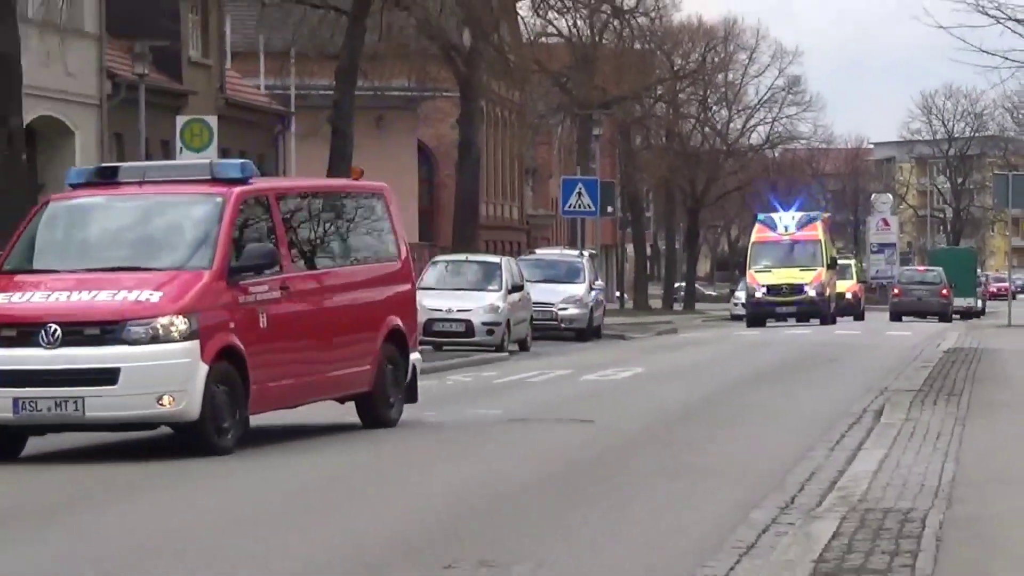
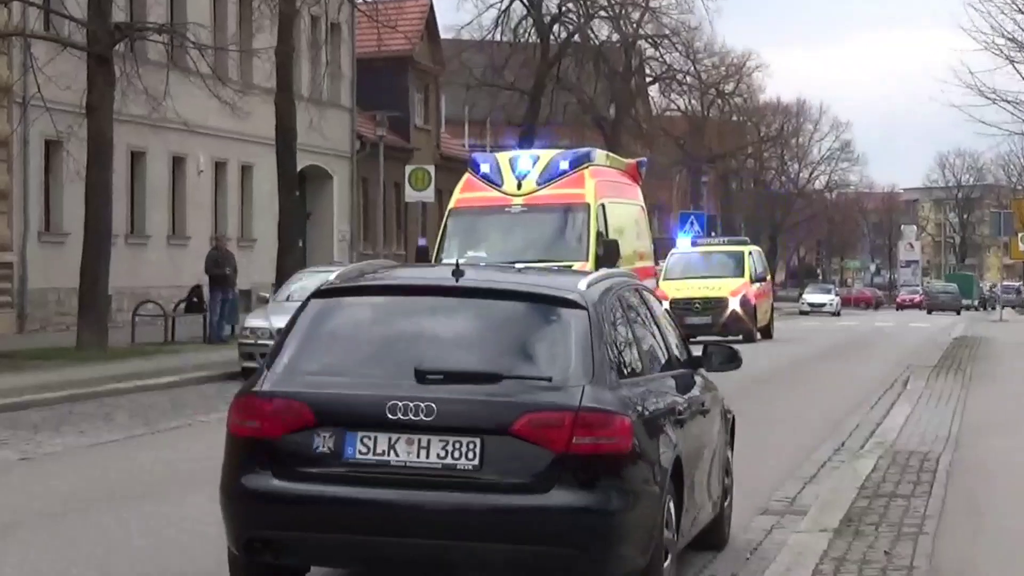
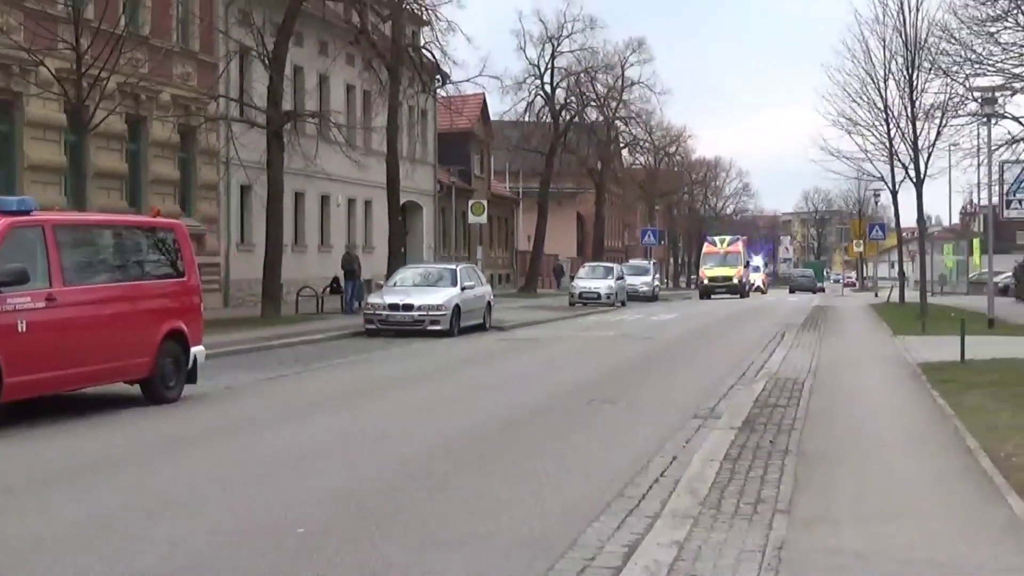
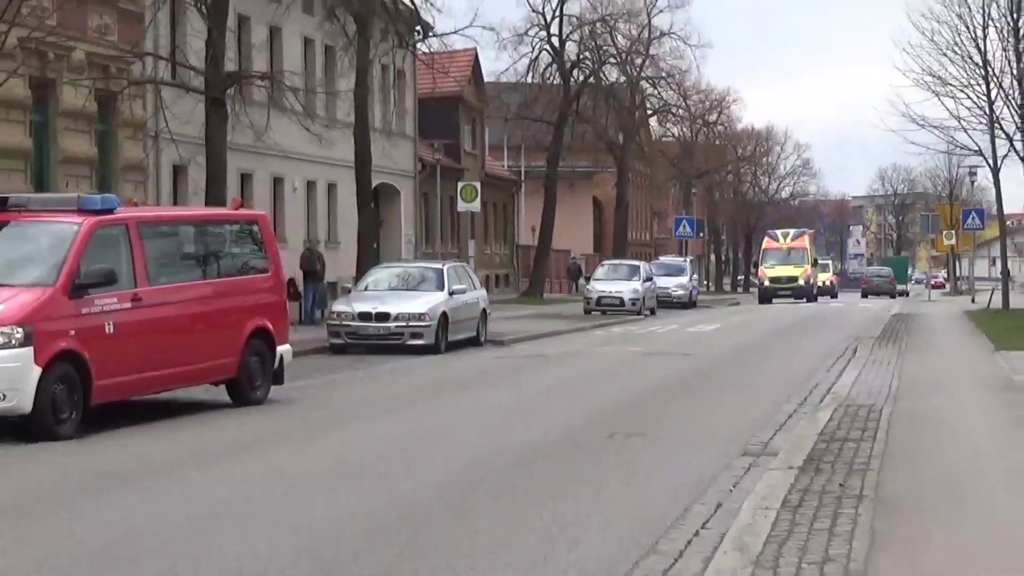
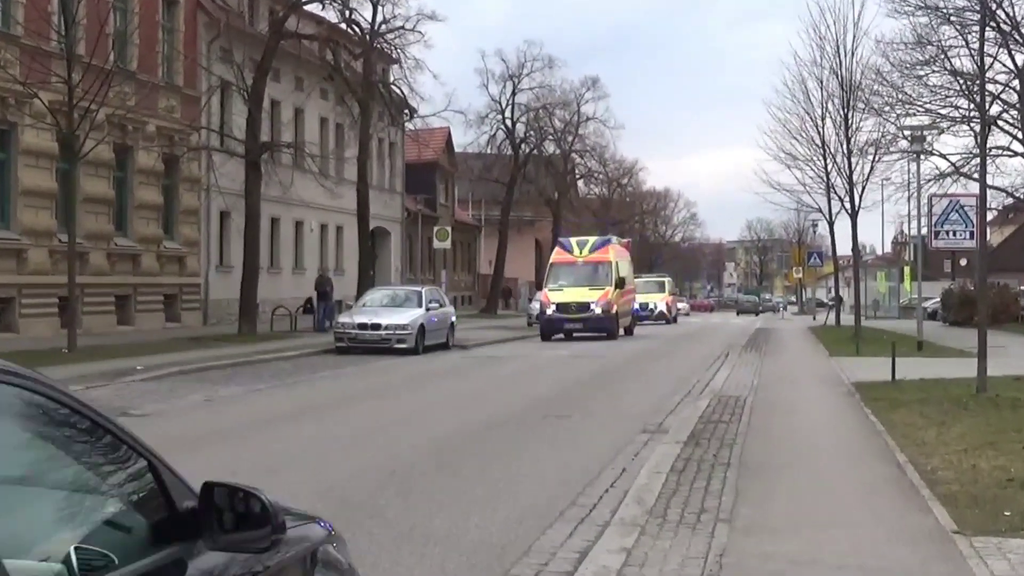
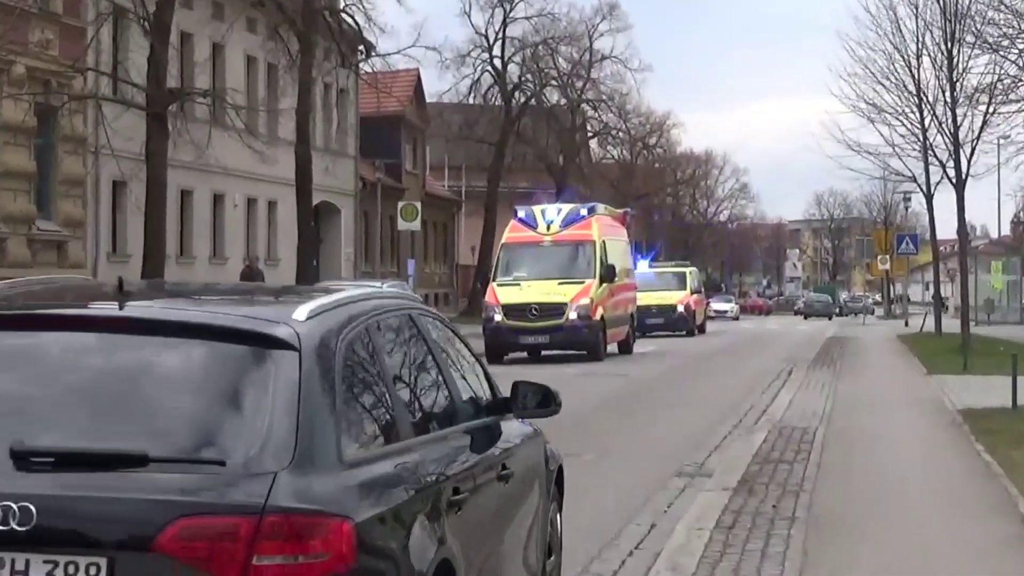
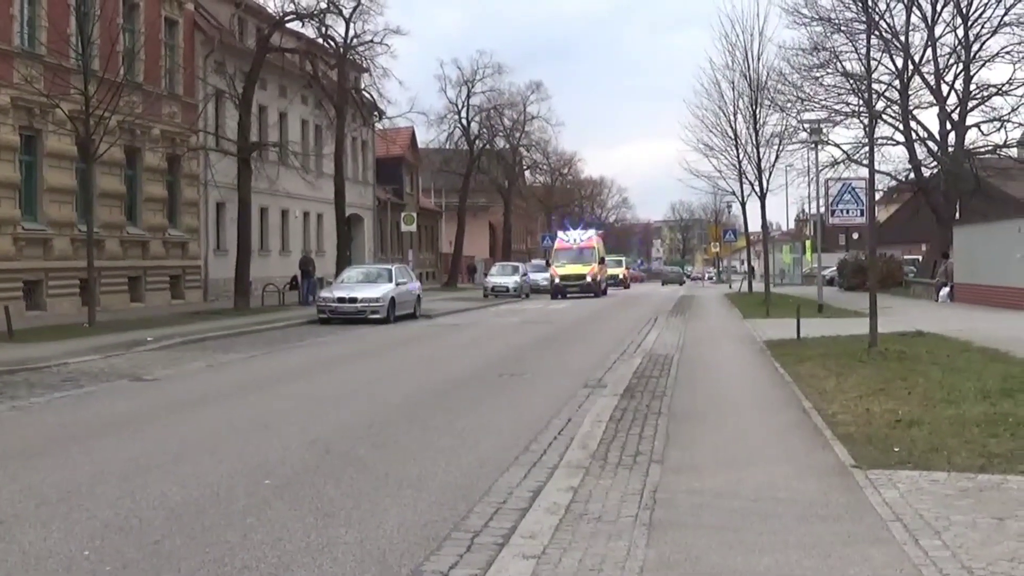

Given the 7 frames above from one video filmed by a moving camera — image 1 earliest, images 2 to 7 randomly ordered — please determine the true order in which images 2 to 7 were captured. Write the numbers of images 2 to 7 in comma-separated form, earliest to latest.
4, 3, 7, 5, 6, 2
